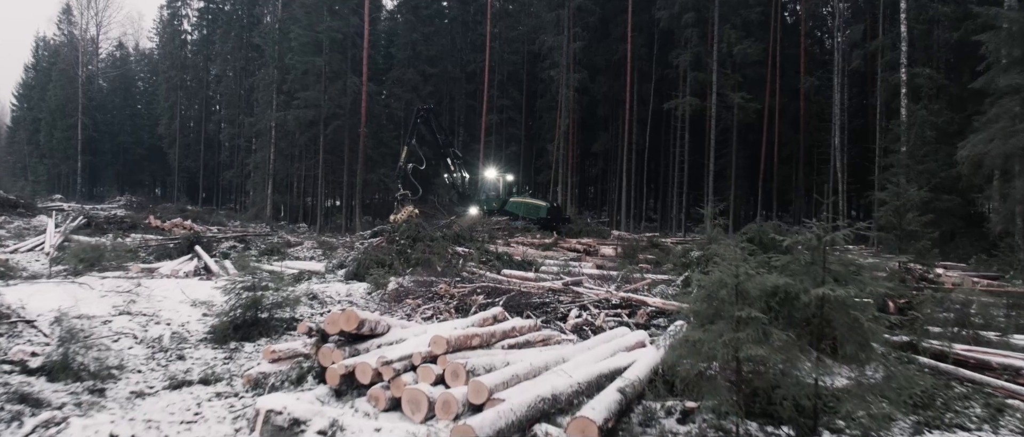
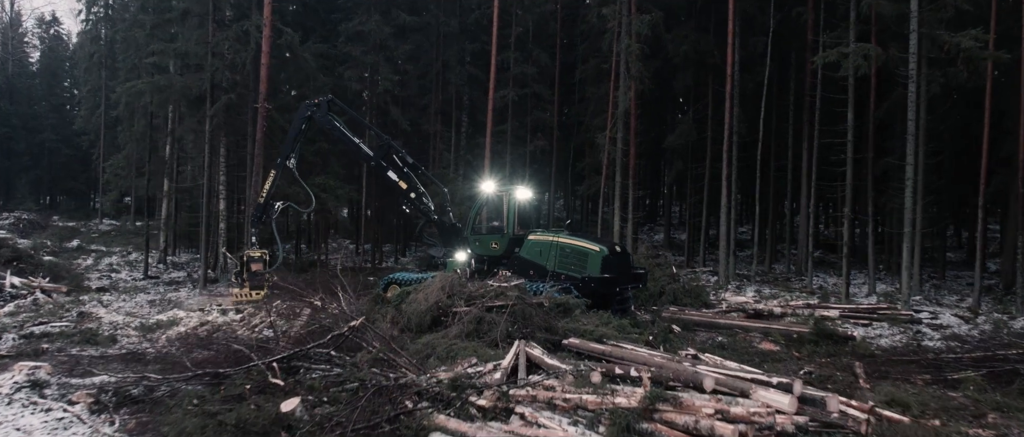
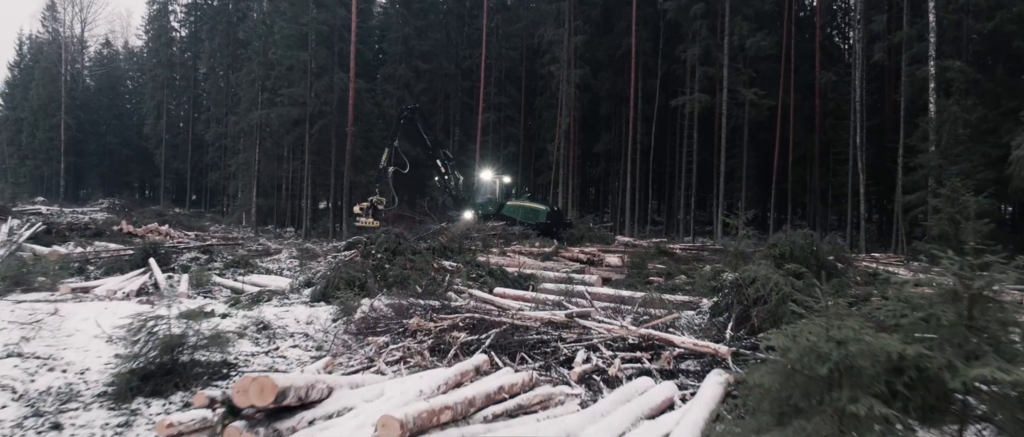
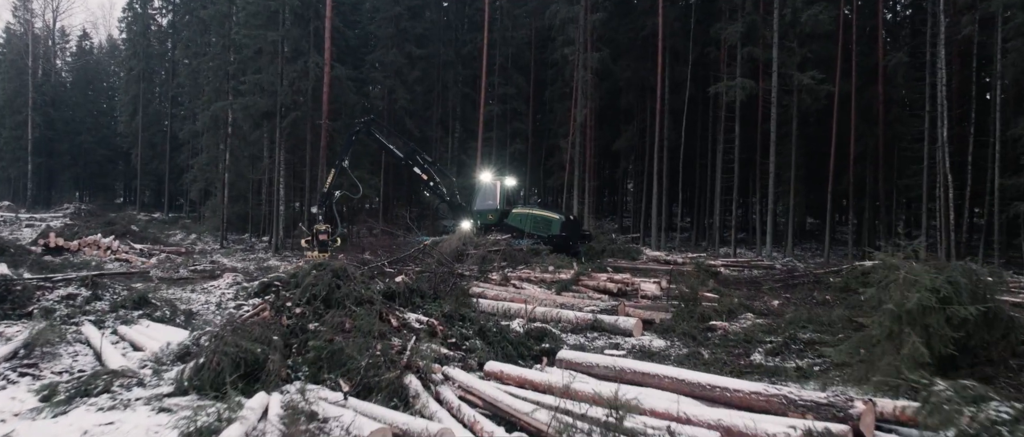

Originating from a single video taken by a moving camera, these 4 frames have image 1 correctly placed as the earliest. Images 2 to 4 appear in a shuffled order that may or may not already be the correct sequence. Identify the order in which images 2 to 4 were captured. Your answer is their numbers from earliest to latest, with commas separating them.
3, 4, 2
